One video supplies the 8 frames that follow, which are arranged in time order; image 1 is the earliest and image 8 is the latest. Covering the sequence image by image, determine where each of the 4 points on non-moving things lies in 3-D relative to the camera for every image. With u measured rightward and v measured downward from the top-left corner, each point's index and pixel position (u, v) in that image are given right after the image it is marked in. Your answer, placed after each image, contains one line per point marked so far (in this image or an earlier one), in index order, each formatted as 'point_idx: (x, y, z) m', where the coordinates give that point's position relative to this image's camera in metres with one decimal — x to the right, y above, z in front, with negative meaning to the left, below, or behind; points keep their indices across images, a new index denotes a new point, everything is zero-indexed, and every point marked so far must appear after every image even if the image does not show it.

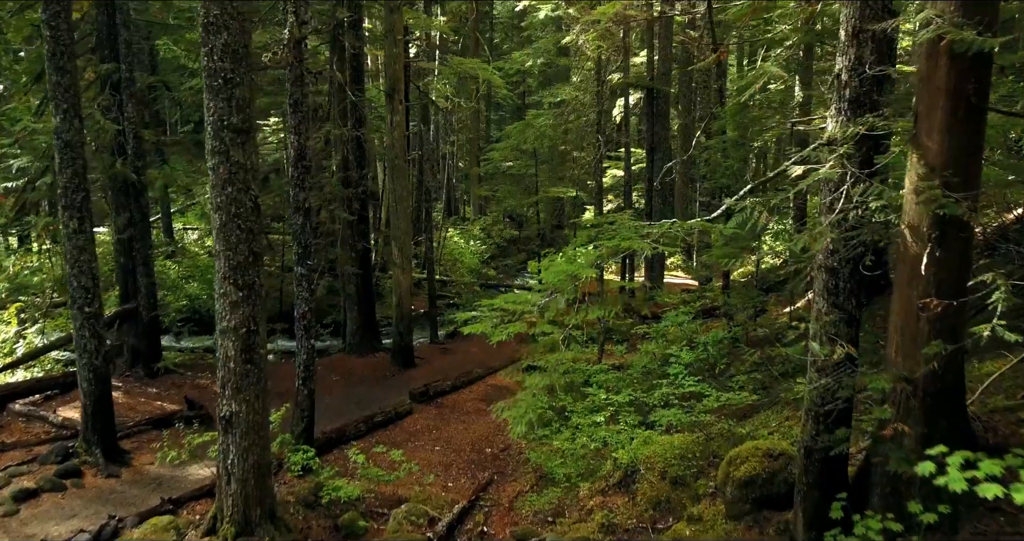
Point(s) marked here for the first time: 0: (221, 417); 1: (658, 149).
0: (-3.2, -1.6, +6.1) m
1: (+4.9, +4.0, +18.2) m
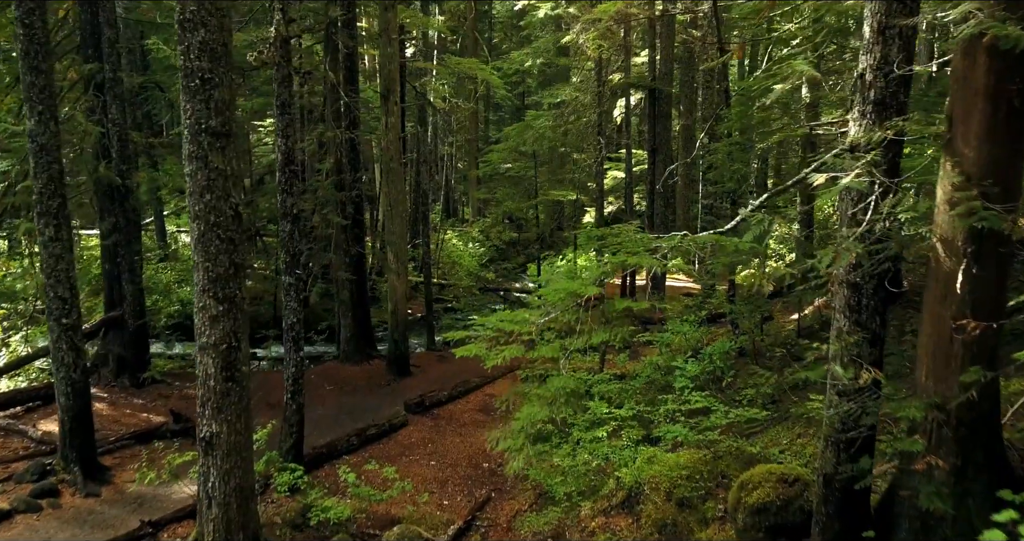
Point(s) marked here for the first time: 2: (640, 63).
0: (-3.3, -1.8, +5.8) m
1: (+4.8, +3.9, +17.8) m
2: (+4.6, +7.5, +19.8) m
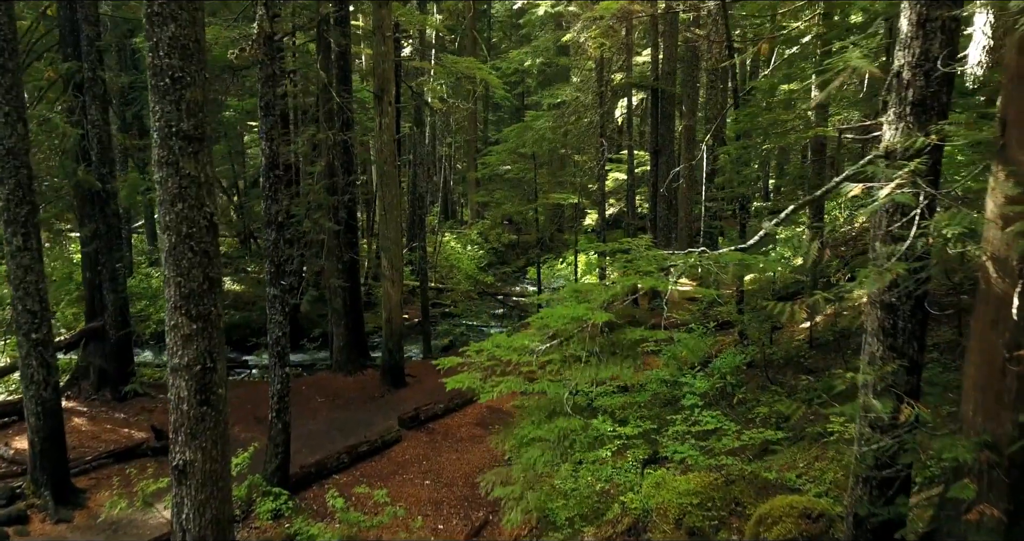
0: (-3.3, -1.9, +5.3) m
1: (+4.8, +3.8, +17.4) m
2: (+4.6, +7.4, +19.4) m
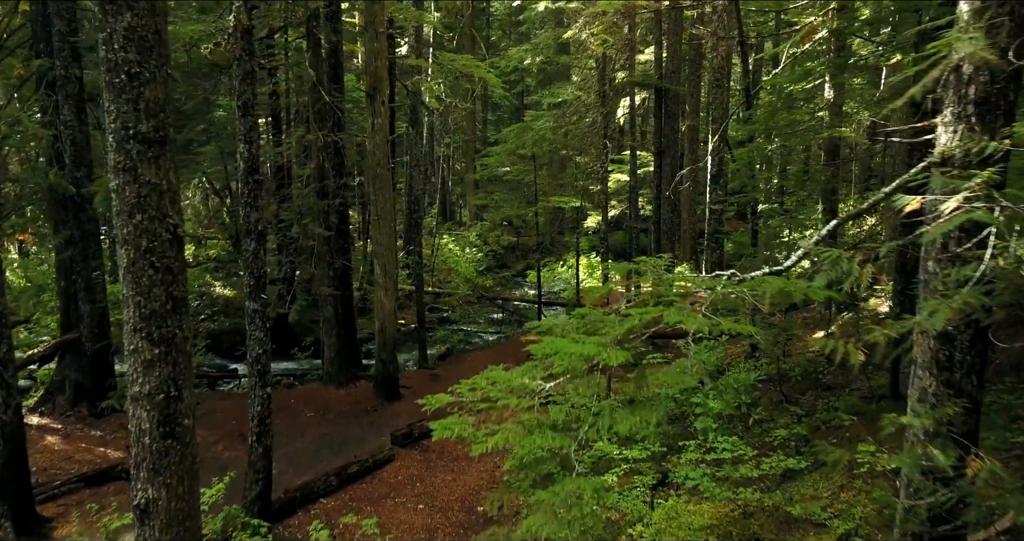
0: (-3.3, -2.0, +4.8) m
1: (+4.8, +3.6, +16.9) m
2: (+4.6, +7.2, +18.8) m
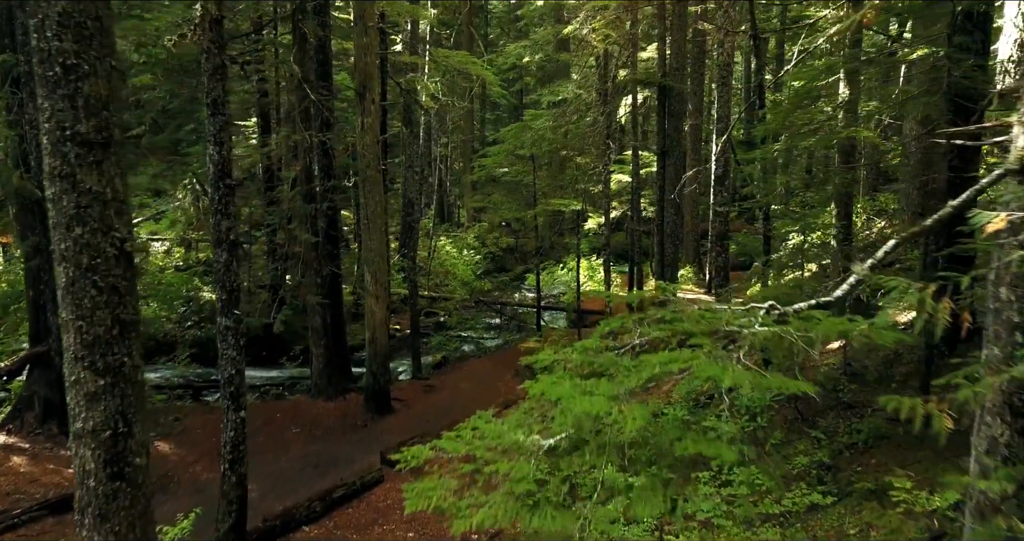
0: (-3.4, -2.2, +4.2) m
1: (+4.7, +3.5, +16.3) m
2: (+4.5, +7.1, +18.3) m
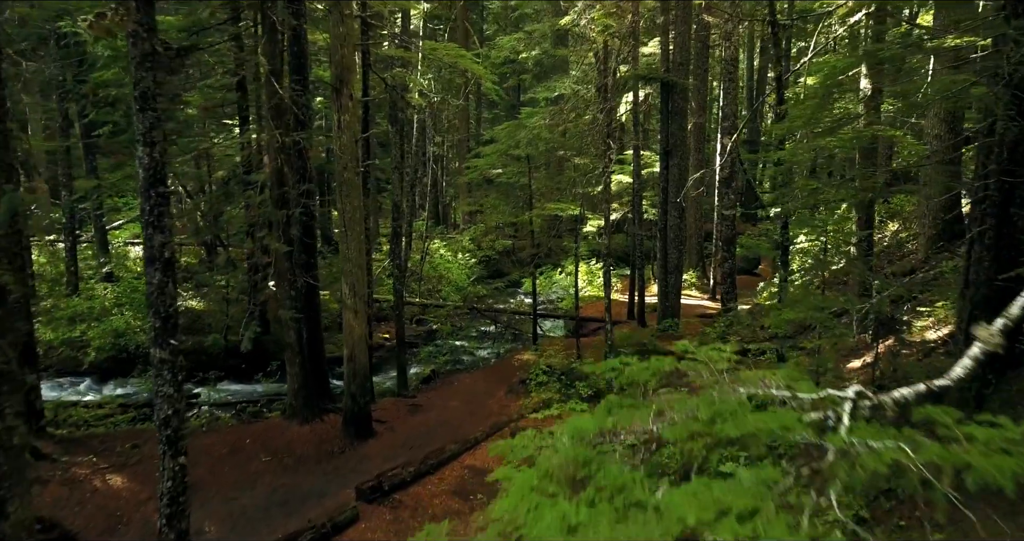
0: (-3.5, -2.4, +3.4) m
1: (+4.6, +3.3, +15.4) m
2: (+4.4, +6.9, +17.4) m
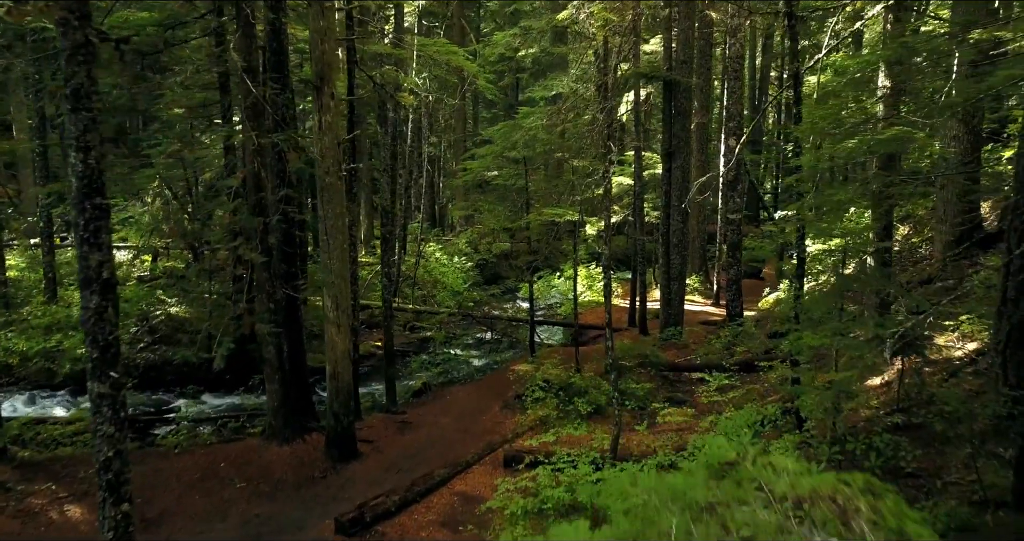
0: (-3.6, -2.6, +2.7) m
1: (+4.5, +3.1, +14.8) m
2: (+4.3, +6.8, +16.8) m
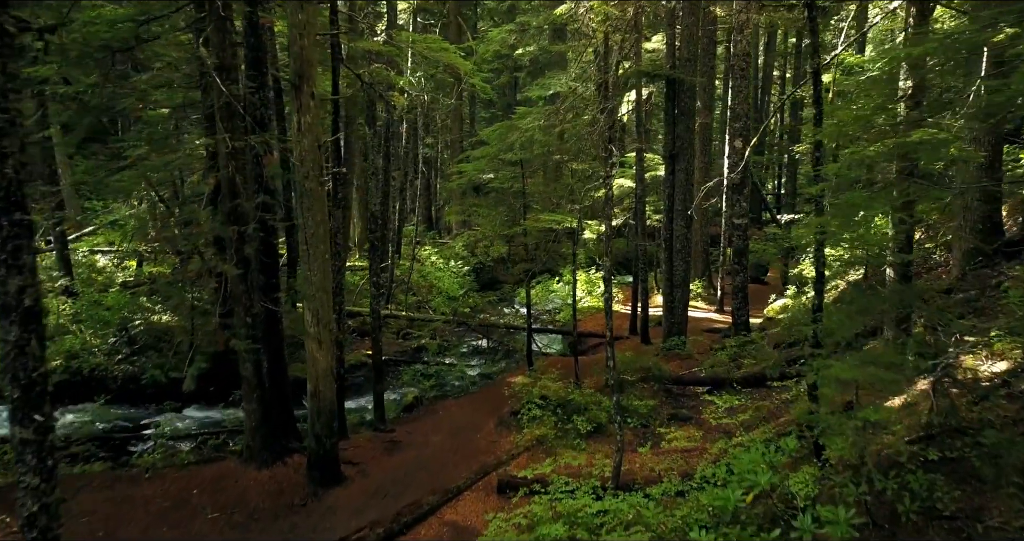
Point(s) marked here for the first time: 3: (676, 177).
0: (-3.7, -2.8, +2.1) m
1: (+4.4, +3.0, +14.2) m
2: (+4.2, +6.6, +16.1) m
3: (+4.3, +2.5, +14.3) m
